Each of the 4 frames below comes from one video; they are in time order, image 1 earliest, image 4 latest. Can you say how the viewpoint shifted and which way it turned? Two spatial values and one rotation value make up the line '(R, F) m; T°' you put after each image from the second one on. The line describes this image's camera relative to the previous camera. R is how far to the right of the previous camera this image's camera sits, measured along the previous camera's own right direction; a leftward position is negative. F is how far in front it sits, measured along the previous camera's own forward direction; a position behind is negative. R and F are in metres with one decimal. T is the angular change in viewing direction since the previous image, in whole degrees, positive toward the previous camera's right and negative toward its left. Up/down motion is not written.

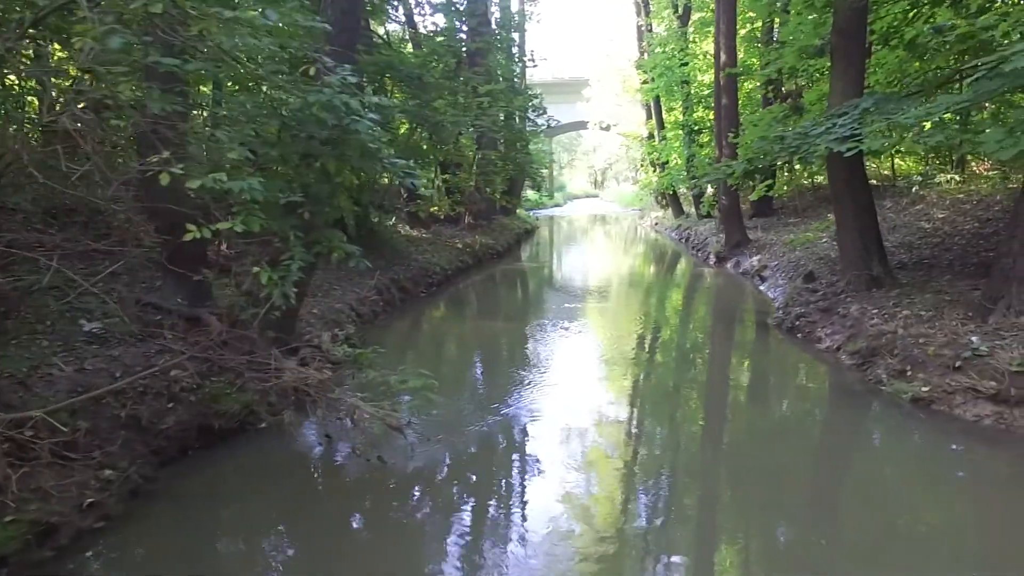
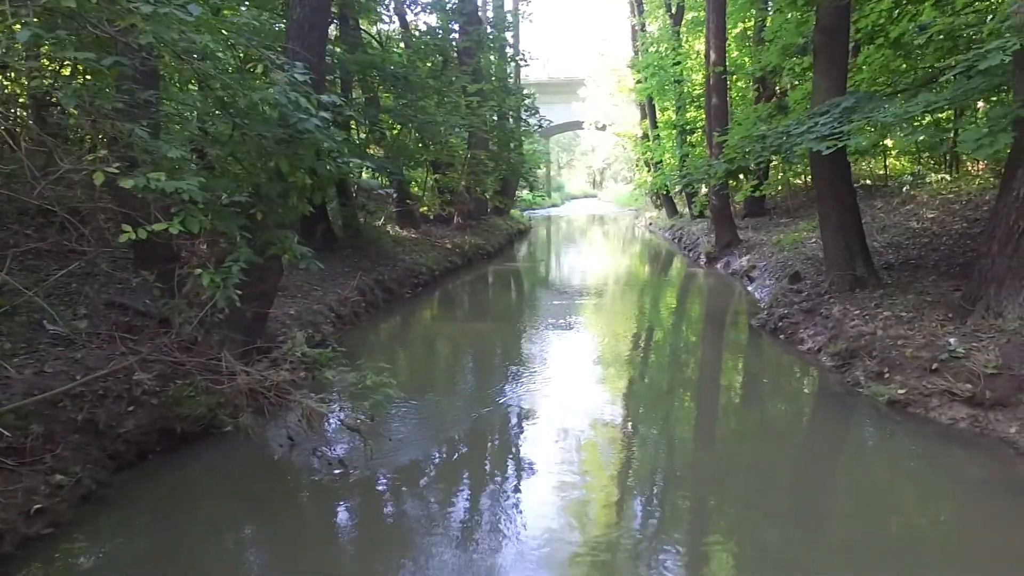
(+0.3, +0.1) m; 0°
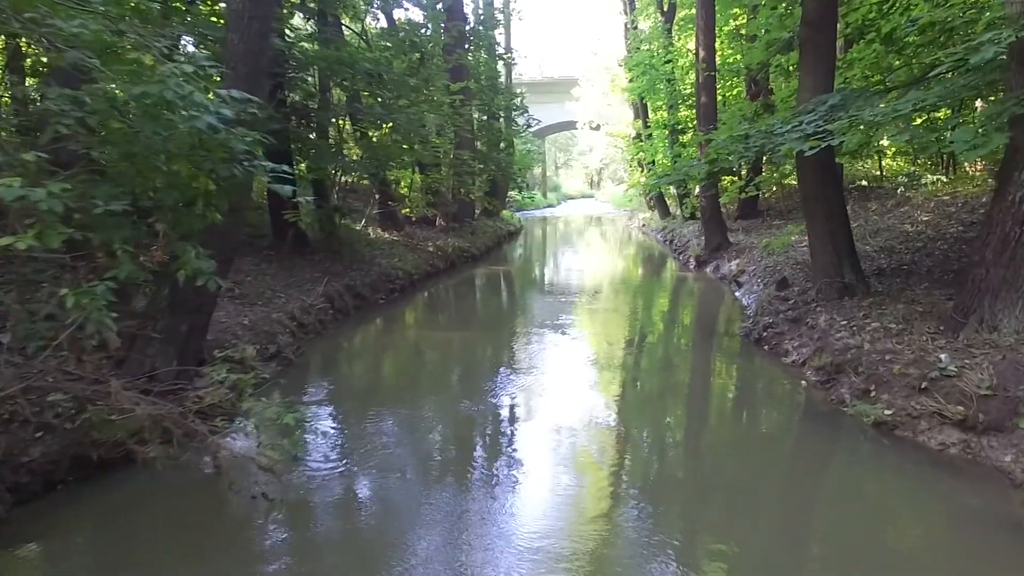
(+0.4, +0.5) m; 0°
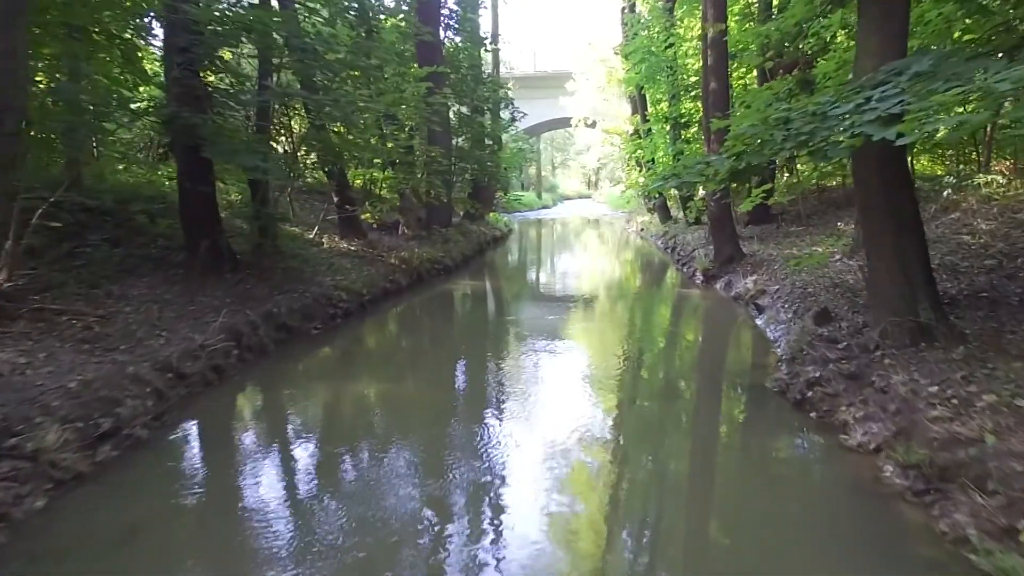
(+0.5, +2.3) m; 0°
